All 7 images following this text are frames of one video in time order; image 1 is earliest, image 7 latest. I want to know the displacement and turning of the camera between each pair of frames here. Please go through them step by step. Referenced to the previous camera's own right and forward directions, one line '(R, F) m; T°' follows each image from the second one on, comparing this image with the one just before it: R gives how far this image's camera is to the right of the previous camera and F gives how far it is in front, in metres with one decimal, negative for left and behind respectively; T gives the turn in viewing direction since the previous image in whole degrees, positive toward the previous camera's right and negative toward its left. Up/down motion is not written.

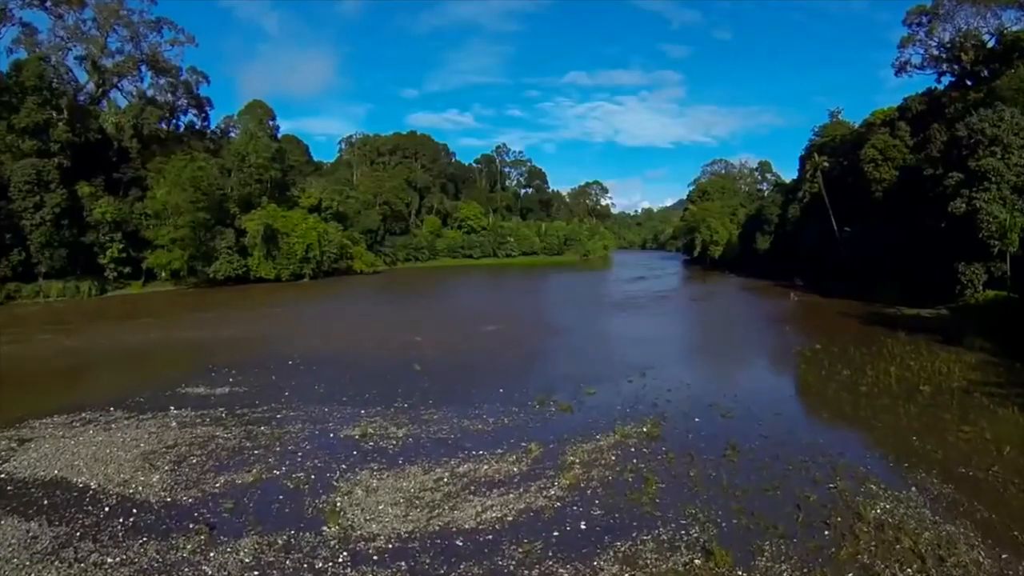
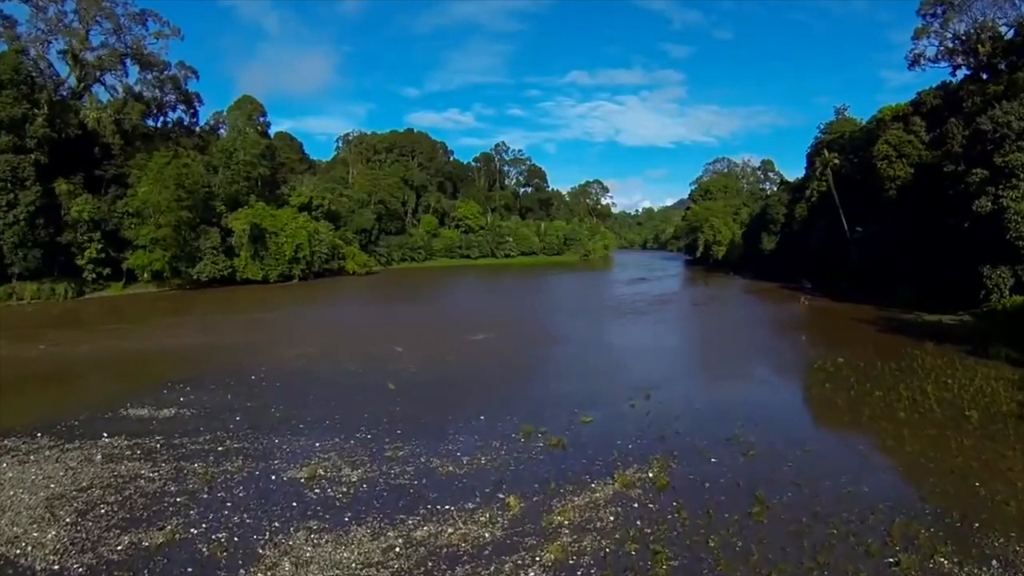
(+0.4, +2.2) m; 0°
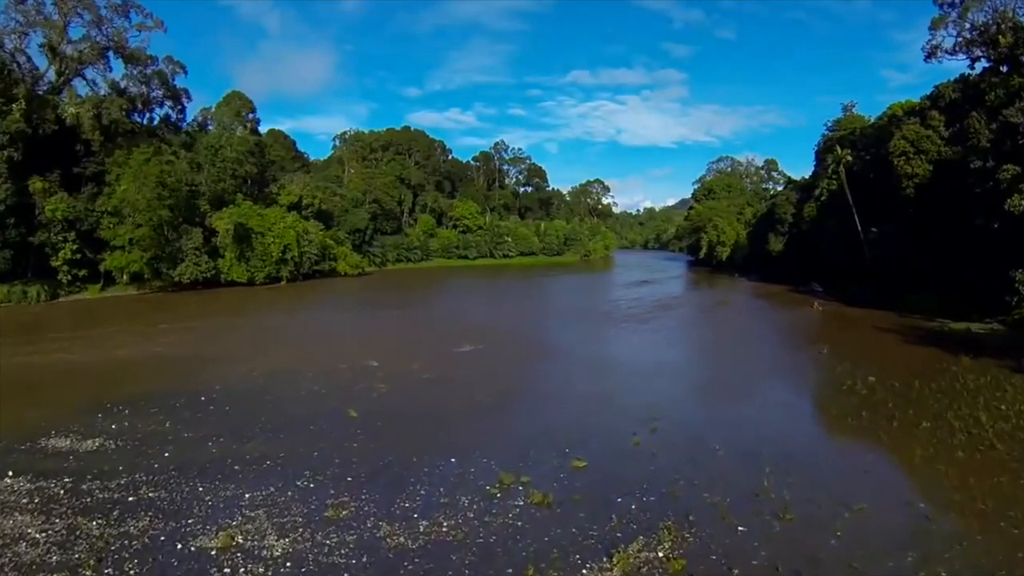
(+0.4, +2.3) m; 0°
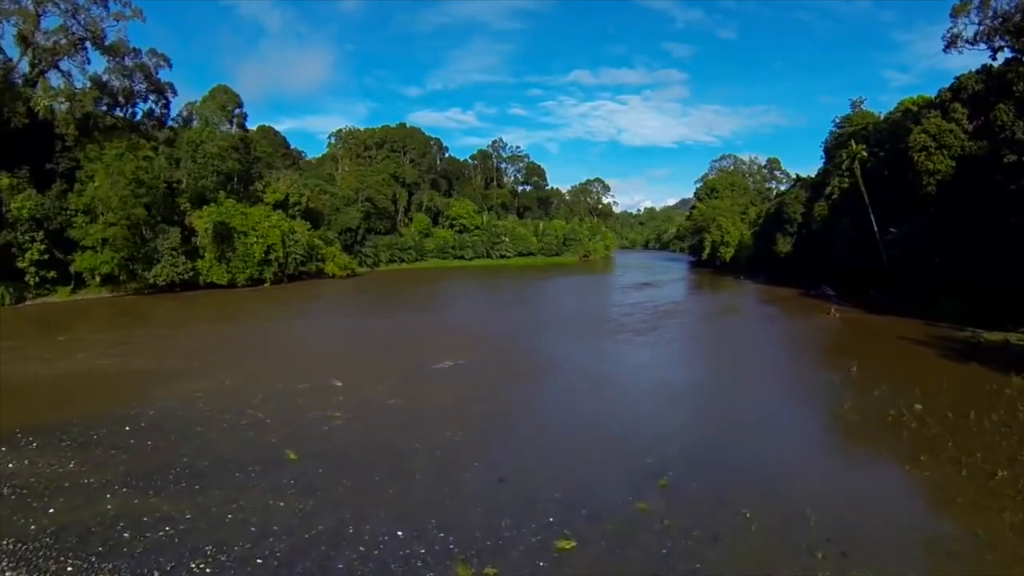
(+0.4, +2.6) m; 0°
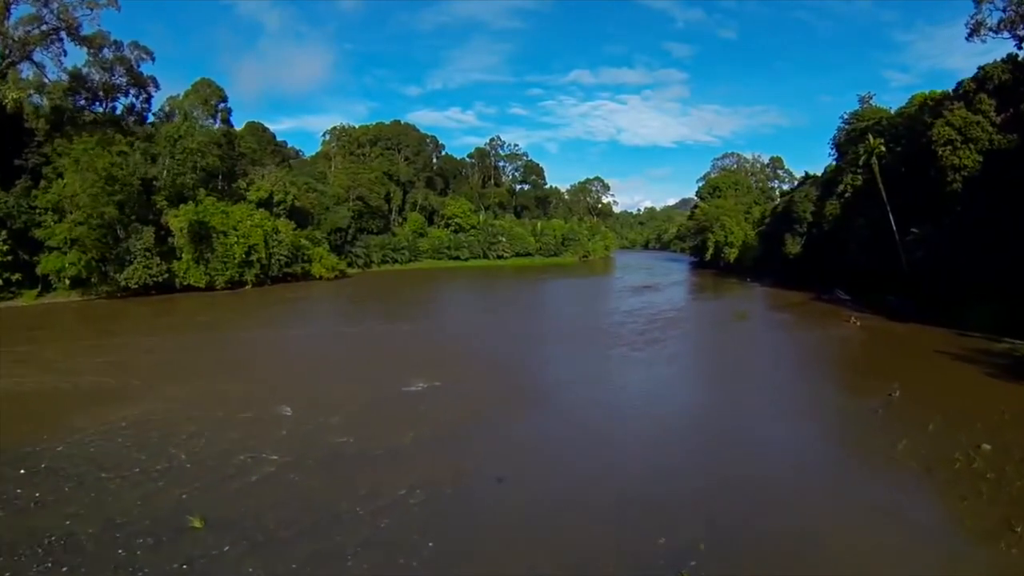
(+0.4, +2.7) m; 0°
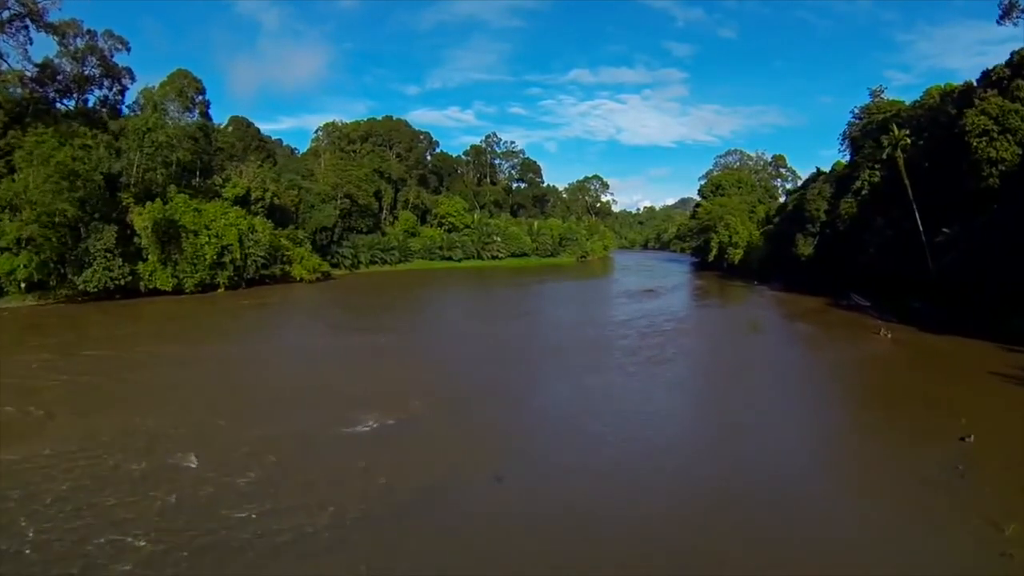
(+0.5, +3.4) m; 0°
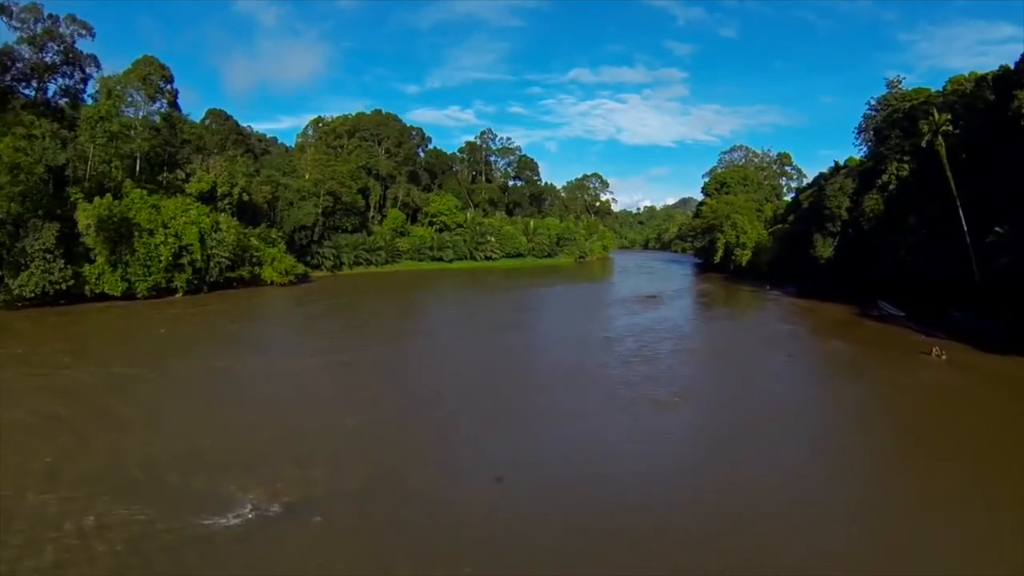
(+0.8, +4.4) m; 0°
